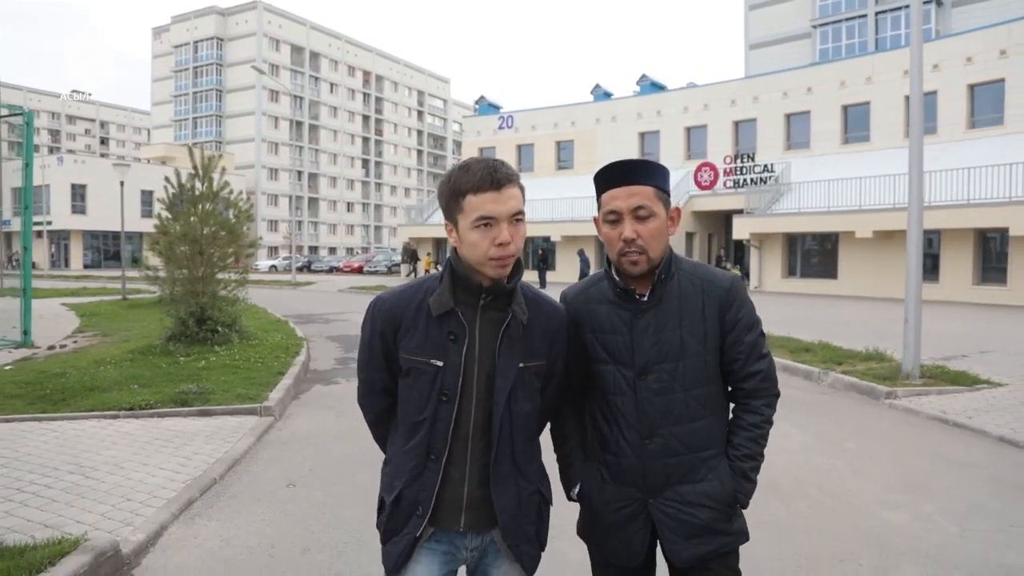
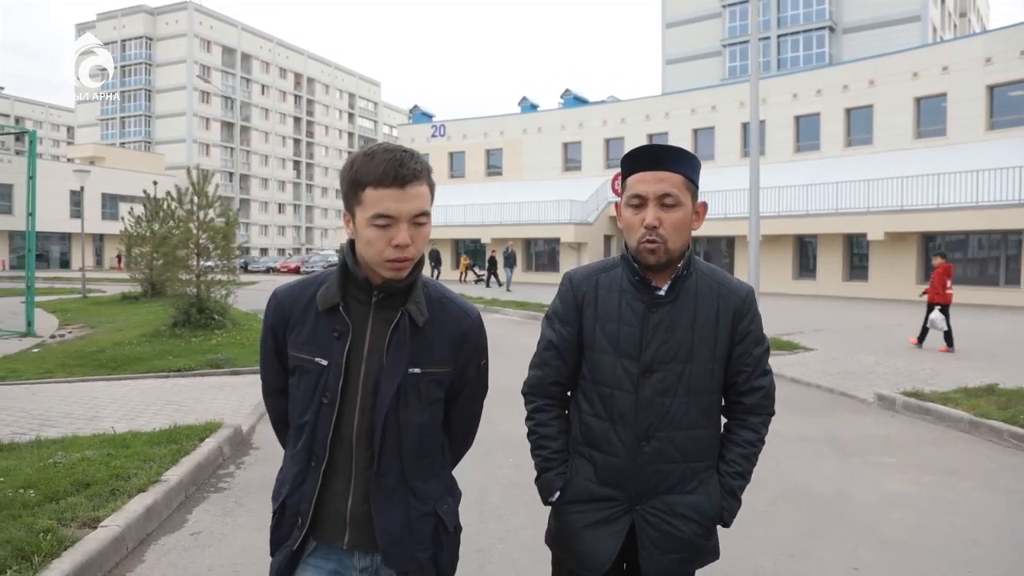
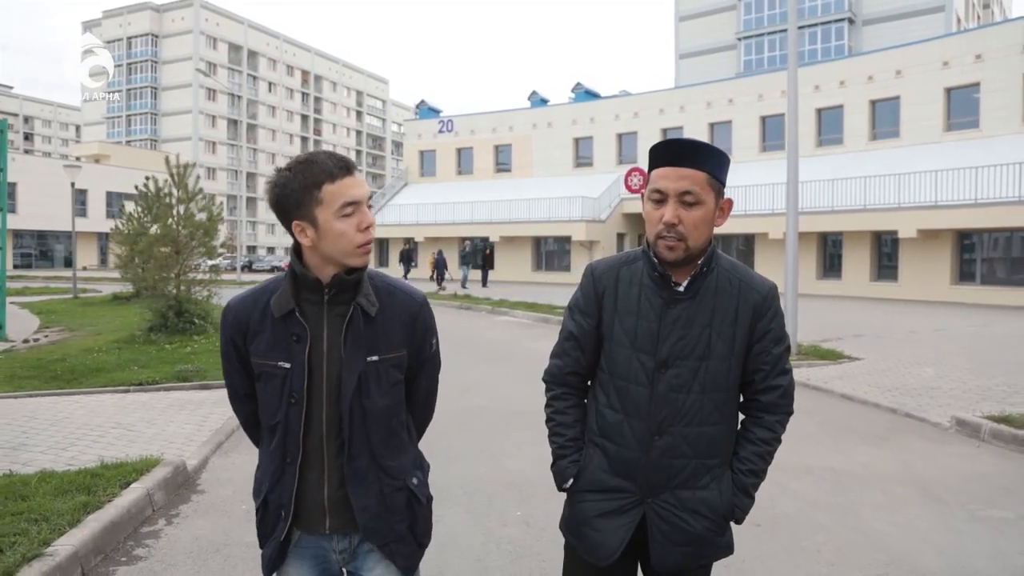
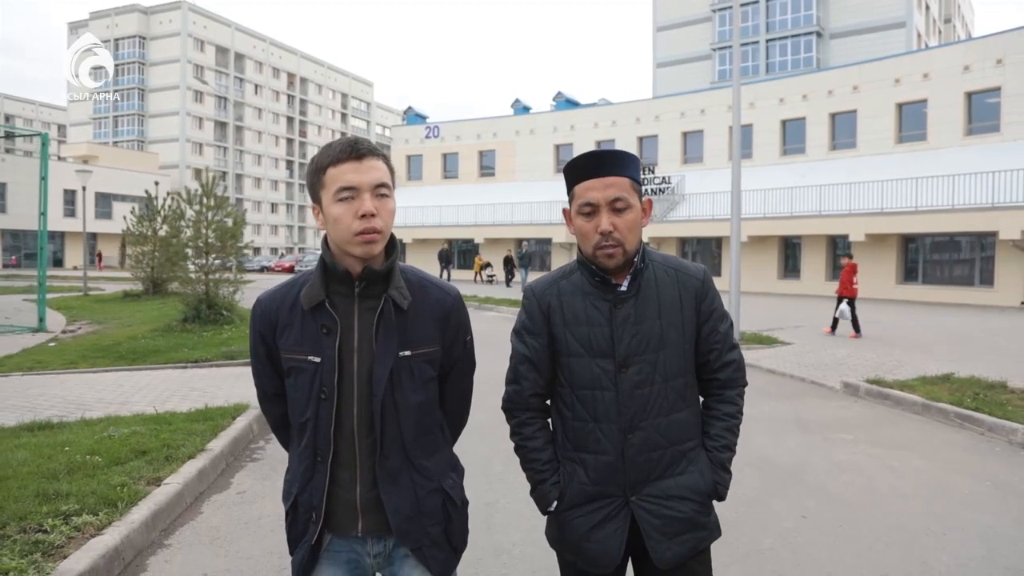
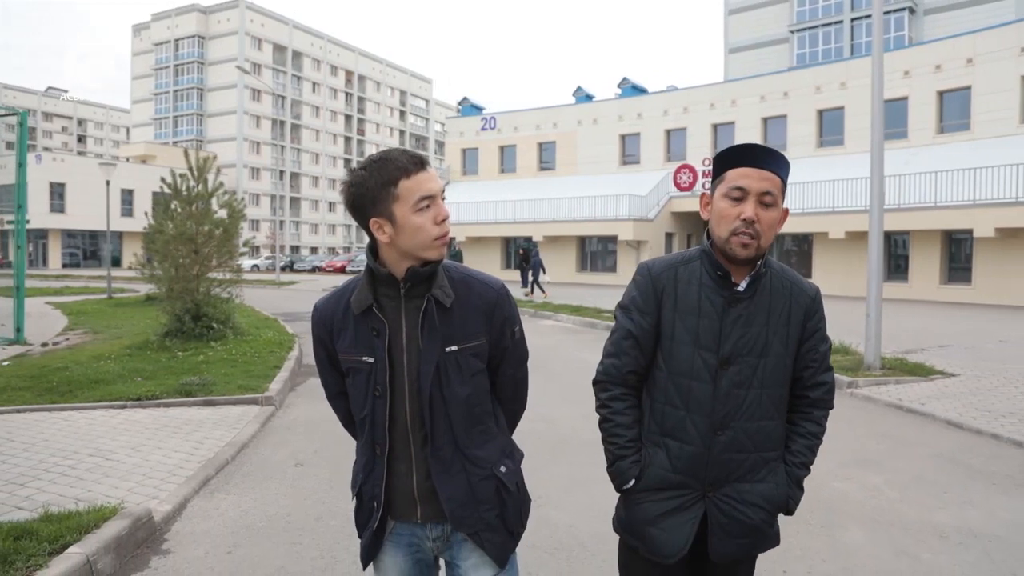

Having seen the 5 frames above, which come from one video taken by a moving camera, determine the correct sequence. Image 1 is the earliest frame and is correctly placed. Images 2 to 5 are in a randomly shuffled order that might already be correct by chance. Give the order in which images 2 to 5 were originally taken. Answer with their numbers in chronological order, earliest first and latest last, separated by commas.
5, 3, 2, 4
